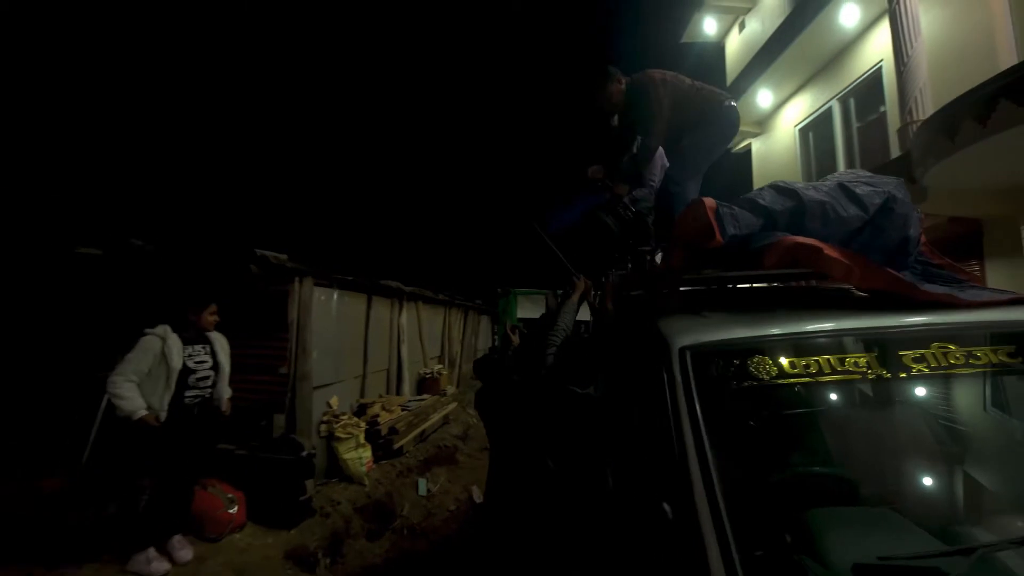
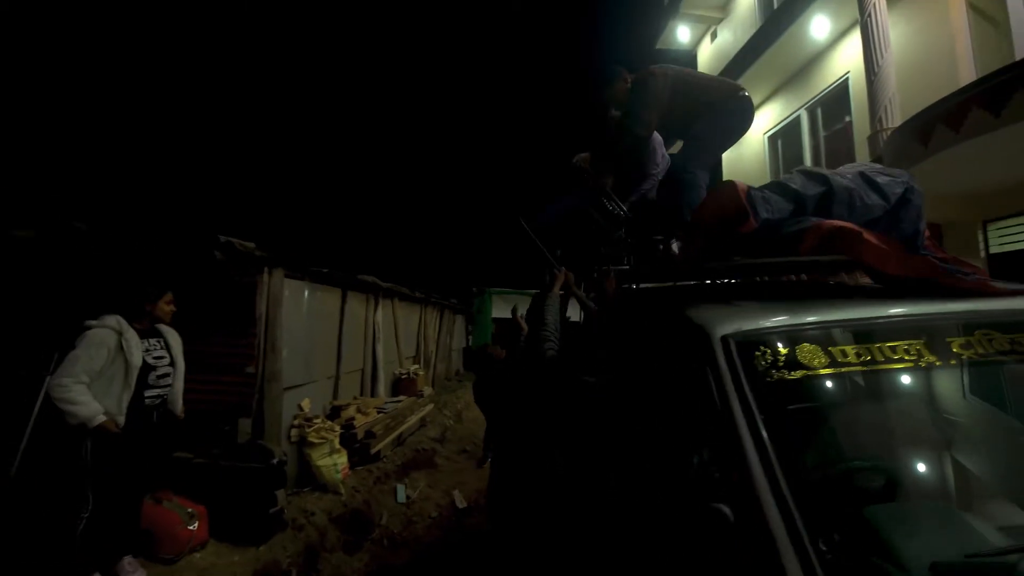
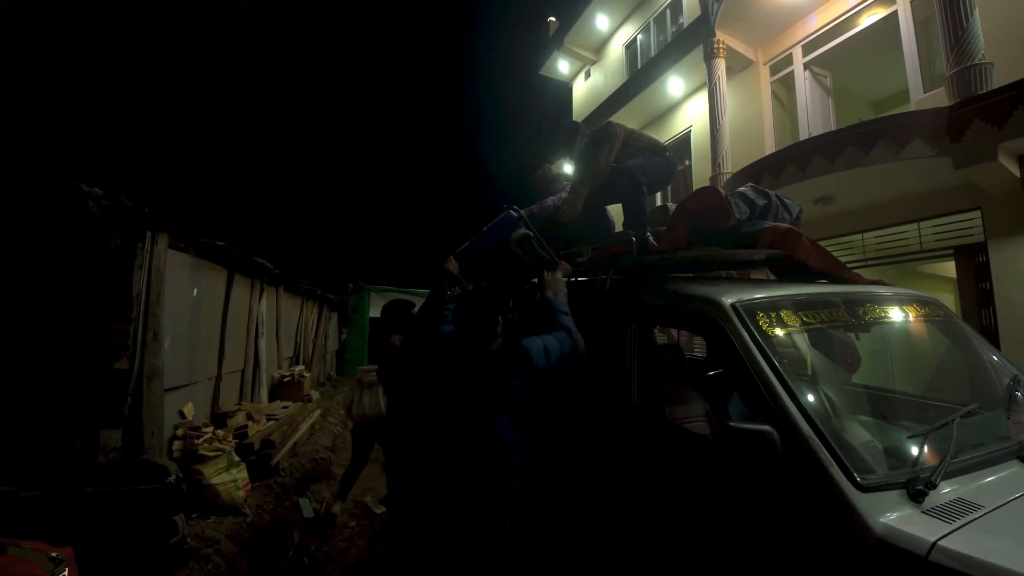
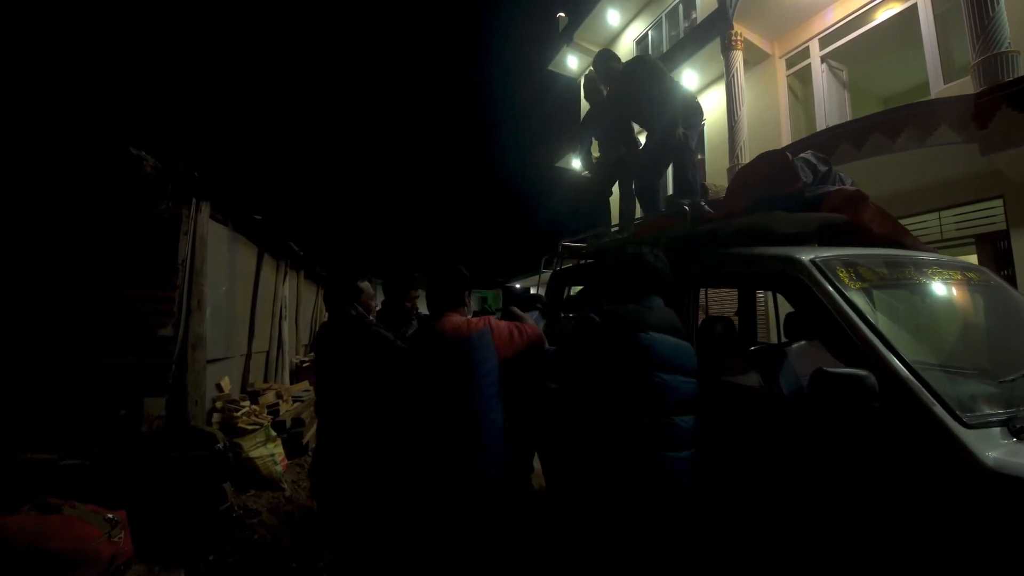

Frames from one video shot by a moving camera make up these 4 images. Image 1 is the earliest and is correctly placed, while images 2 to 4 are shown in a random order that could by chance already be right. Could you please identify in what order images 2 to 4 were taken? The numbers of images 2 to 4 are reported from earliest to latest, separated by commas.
2, 3, 4
